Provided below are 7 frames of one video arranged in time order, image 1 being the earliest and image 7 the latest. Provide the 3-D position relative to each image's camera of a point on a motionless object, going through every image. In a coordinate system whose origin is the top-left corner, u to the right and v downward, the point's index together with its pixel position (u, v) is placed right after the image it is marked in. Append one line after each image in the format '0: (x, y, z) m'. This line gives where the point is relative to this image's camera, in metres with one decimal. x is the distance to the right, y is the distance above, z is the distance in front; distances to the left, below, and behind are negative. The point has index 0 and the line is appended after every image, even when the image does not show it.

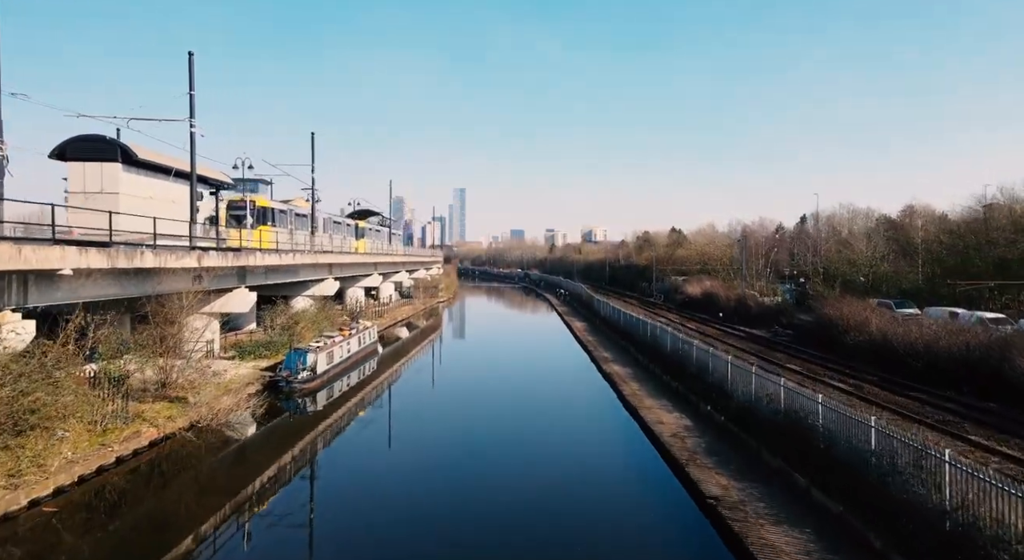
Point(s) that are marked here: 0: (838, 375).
0: (+8.7, -2.5, +16.6) m
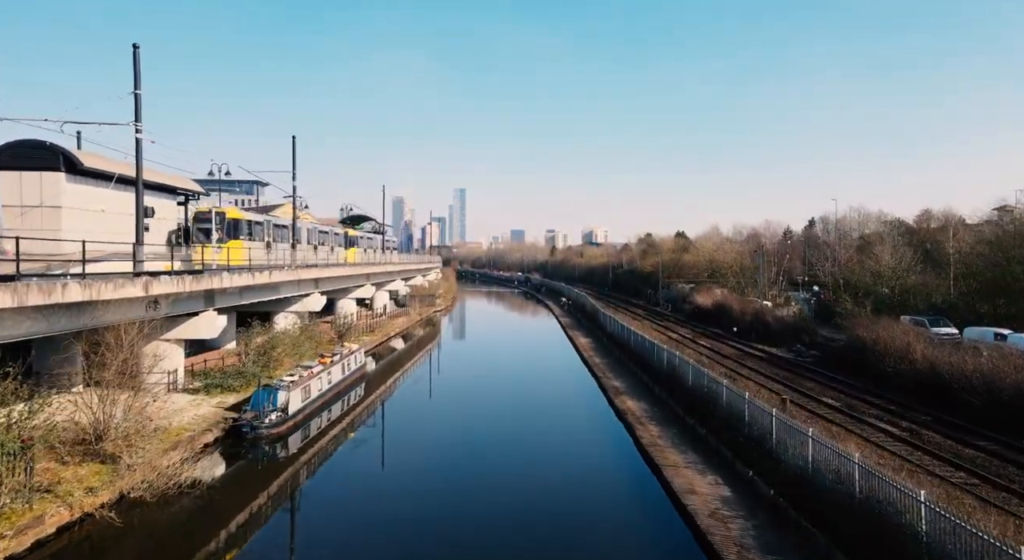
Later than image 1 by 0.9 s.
0: (+8.7, -3.1, +14.5) m
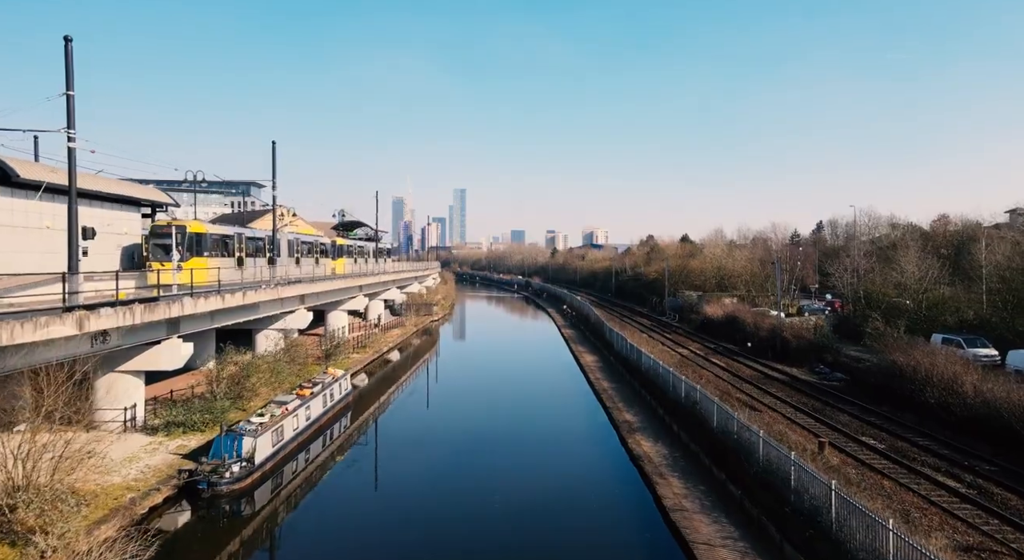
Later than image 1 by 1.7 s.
0: (+8.7, -3.7, +12.7) m
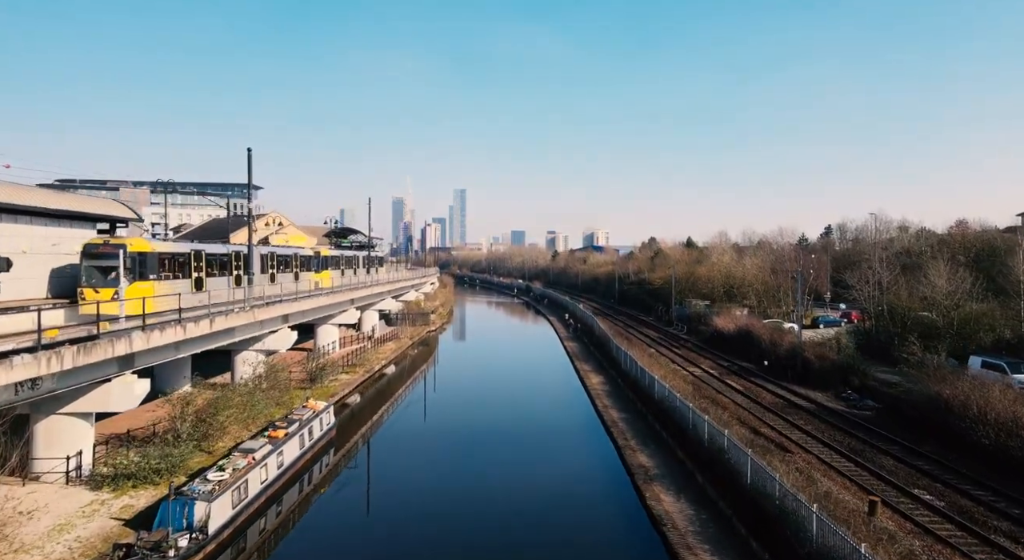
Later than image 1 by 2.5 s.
0: (+8.7, -4.3, +10.8) m
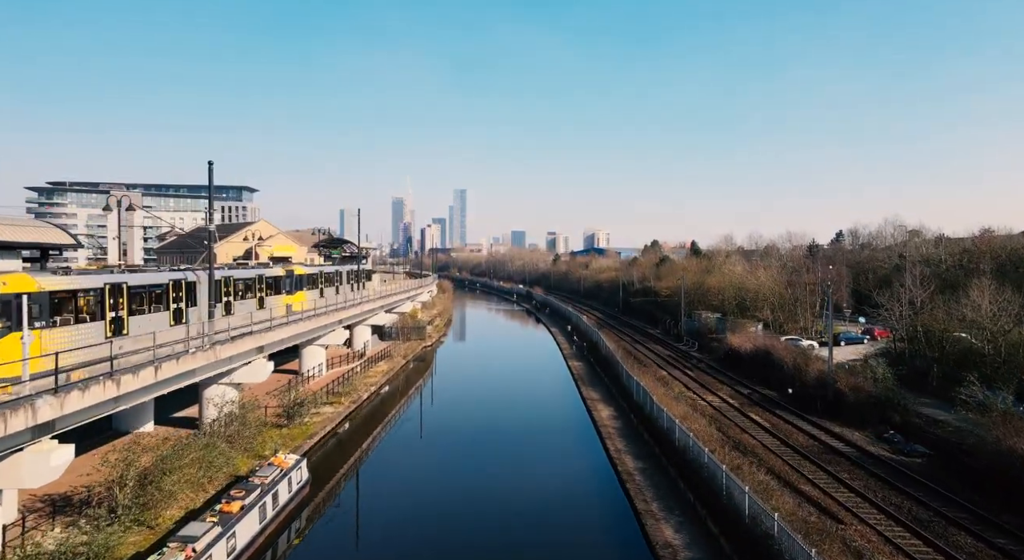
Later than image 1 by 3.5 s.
0: (+8.7, -5.1, +8.4) m
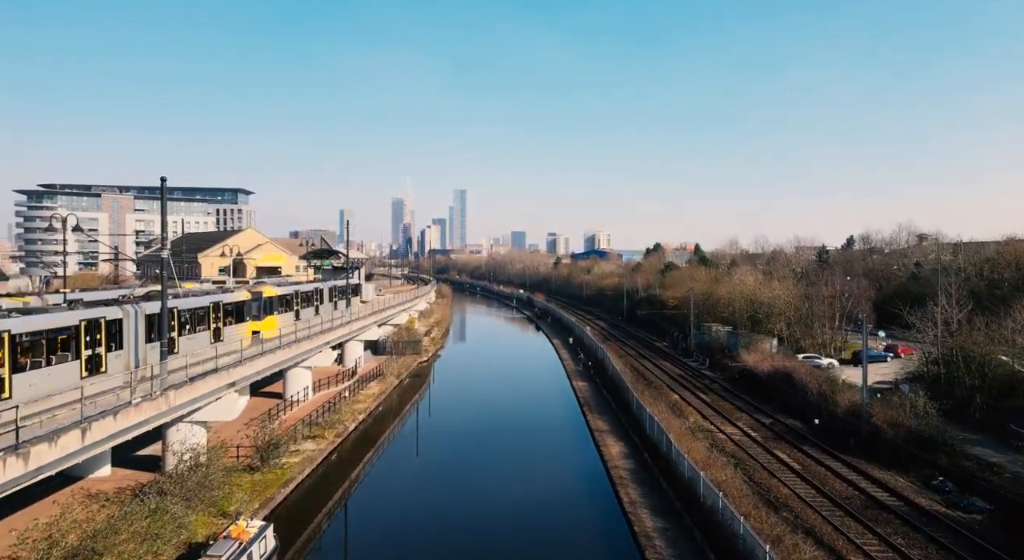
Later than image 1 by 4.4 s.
0: (+8.8, -5.8, +6.3) m
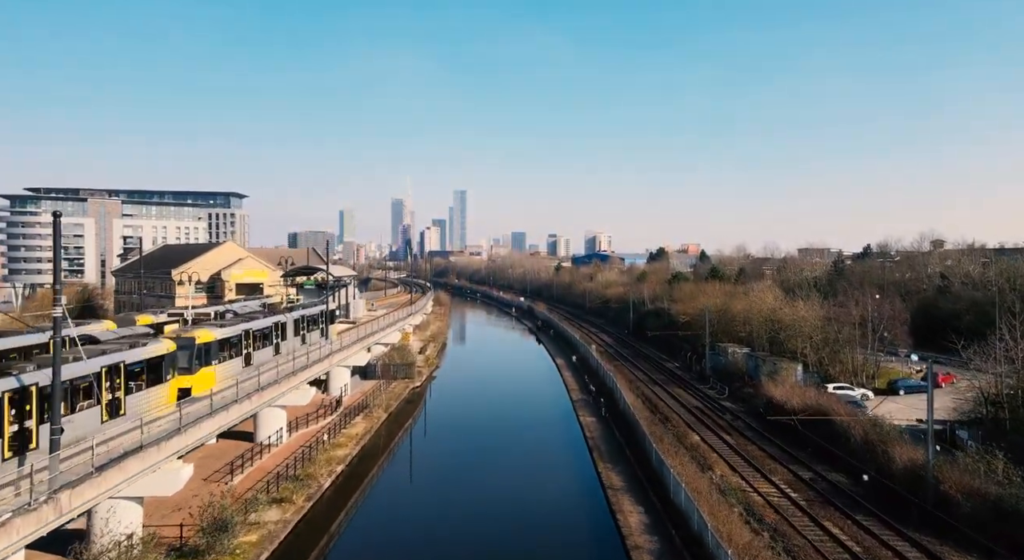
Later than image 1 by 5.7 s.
0: (+8.8, -6.9, +3.1) m
